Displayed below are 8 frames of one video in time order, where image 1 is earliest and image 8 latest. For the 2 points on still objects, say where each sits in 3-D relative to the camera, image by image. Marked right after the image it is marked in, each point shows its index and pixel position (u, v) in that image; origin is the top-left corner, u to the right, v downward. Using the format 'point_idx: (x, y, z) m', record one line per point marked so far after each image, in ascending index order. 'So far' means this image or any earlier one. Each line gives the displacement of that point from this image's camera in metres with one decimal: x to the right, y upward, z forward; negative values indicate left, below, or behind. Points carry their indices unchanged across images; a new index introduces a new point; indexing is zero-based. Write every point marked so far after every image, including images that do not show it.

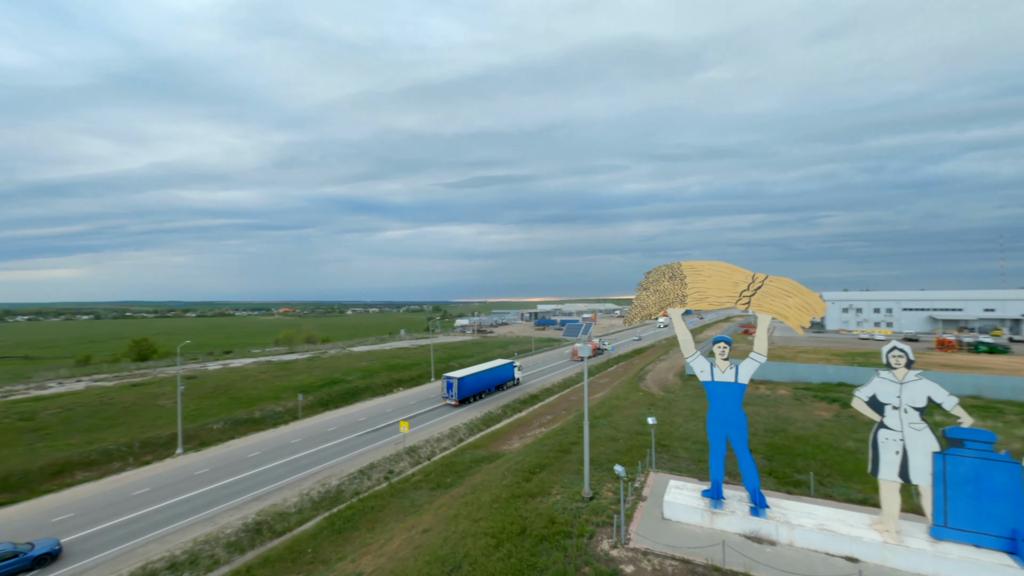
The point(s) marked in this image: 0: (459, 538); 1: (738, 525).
0: (-1.2, -6.2, +8.8) m
1: (+6.7, -7.6, +11.2) m
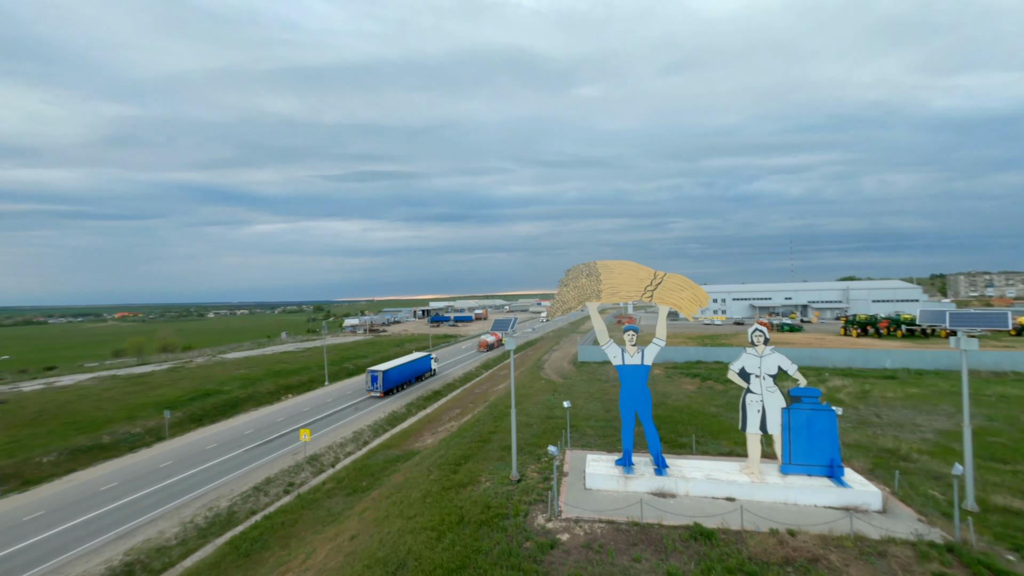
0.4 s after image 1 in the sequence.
0: (-2.6, -5.8, +8.3) m
1: (+4.5, -7.1, +12.6) m
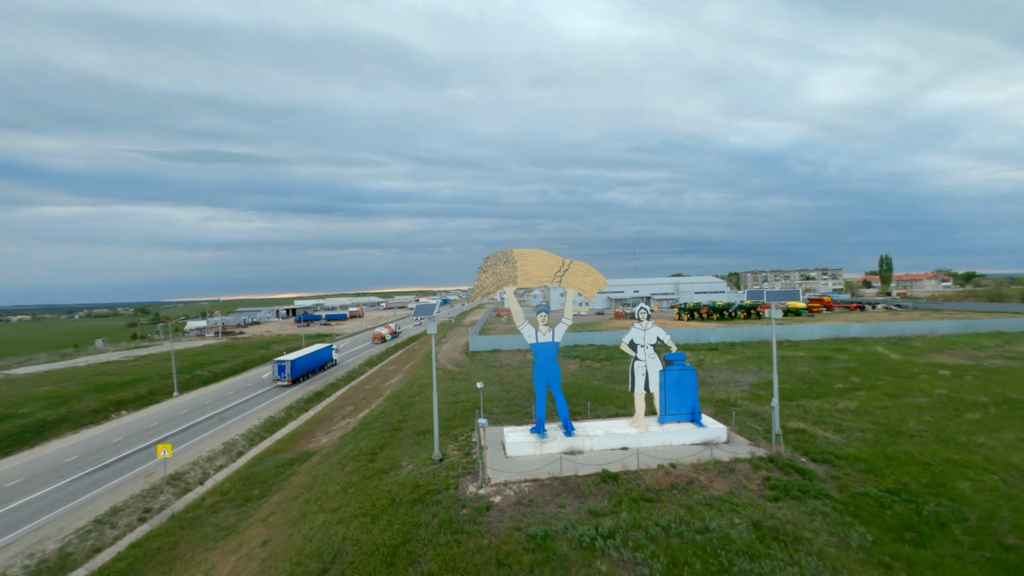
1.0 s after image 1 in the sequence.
0: (-4.0, -5.2, +7.7) m
1: (+1.7, -6.2, +13.8) m
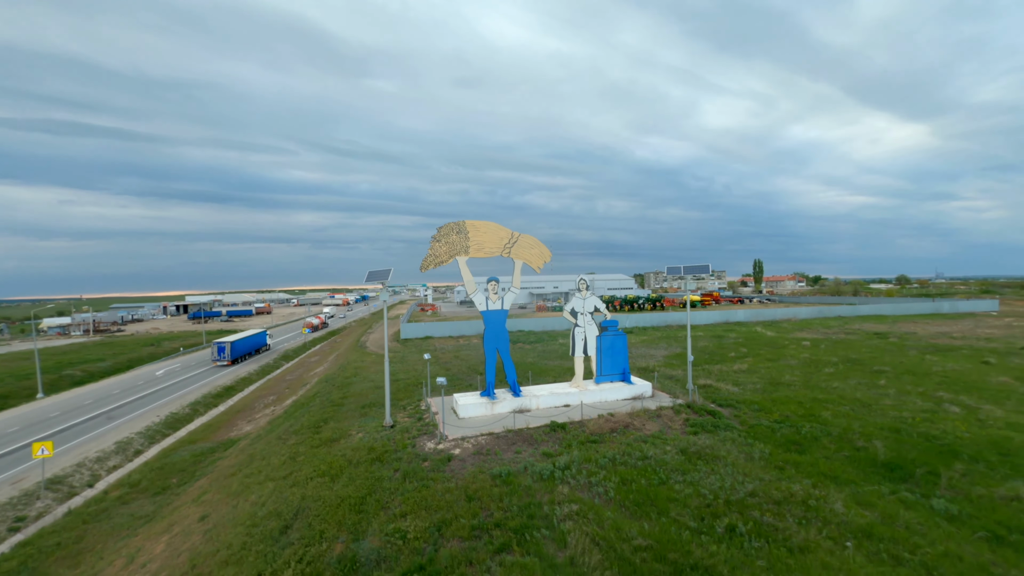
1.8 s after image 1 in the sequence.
0: (-4.8, -4.2, +7.3) m
1: (-0.2, -4.8, +14.3) m
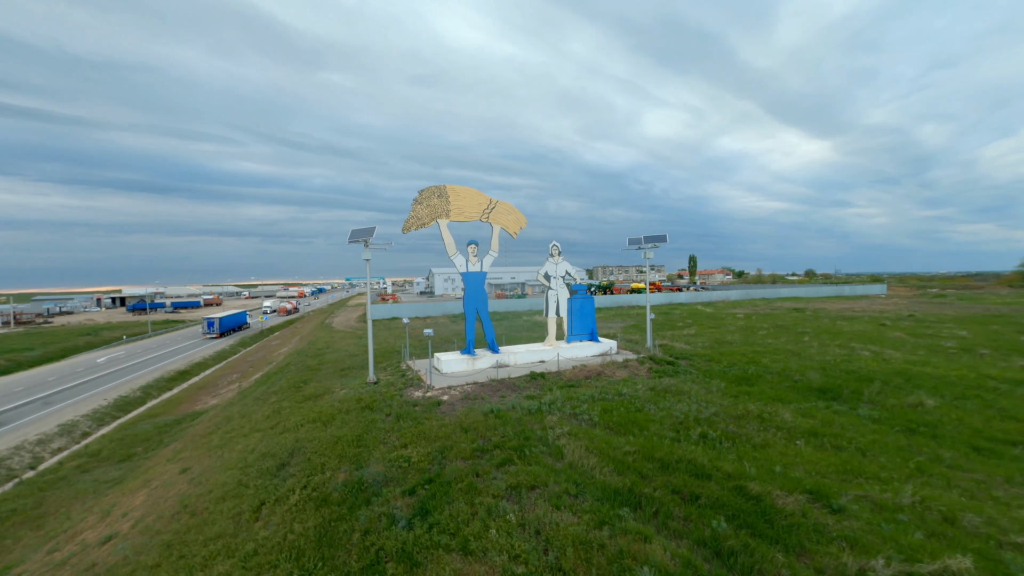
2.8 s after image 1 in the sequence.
0: (-5.0, -3.1, +7.1) m
1: (-1.2, -3.0, +14.6) m
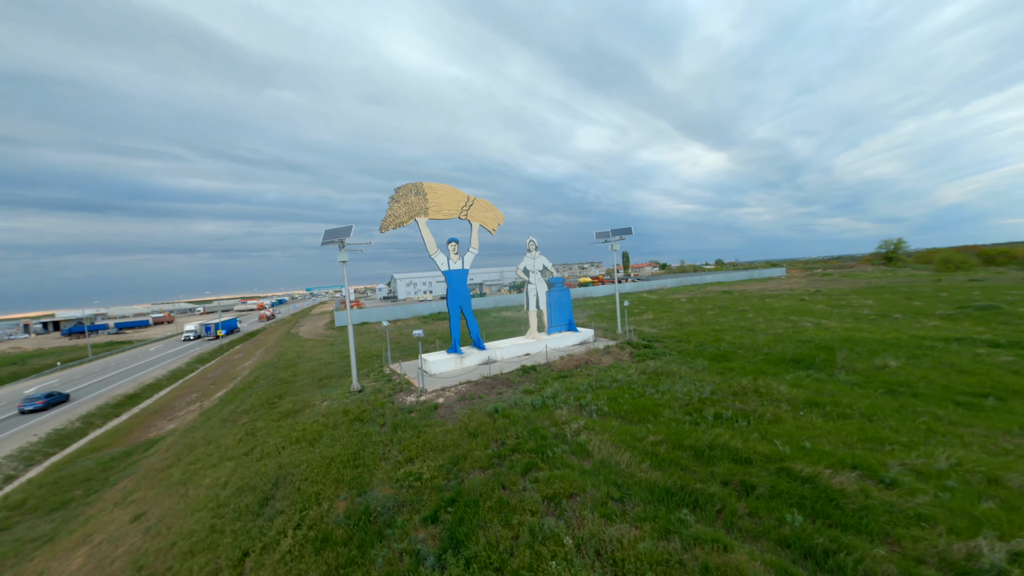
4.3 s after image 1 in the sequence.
0: (-4.8, -3.2, +6.2) m
1: (-1.8, -2.8, +14.0) m
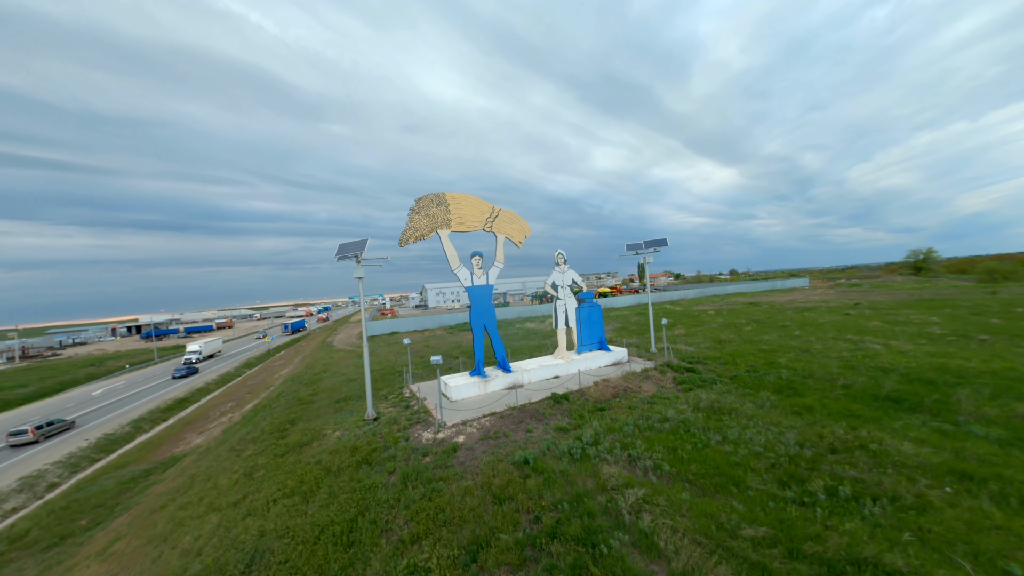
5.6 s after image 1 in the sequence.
0: (-4.2, -3.6, +5.2) m
1: (-0.6, -3.4, +12.8) m
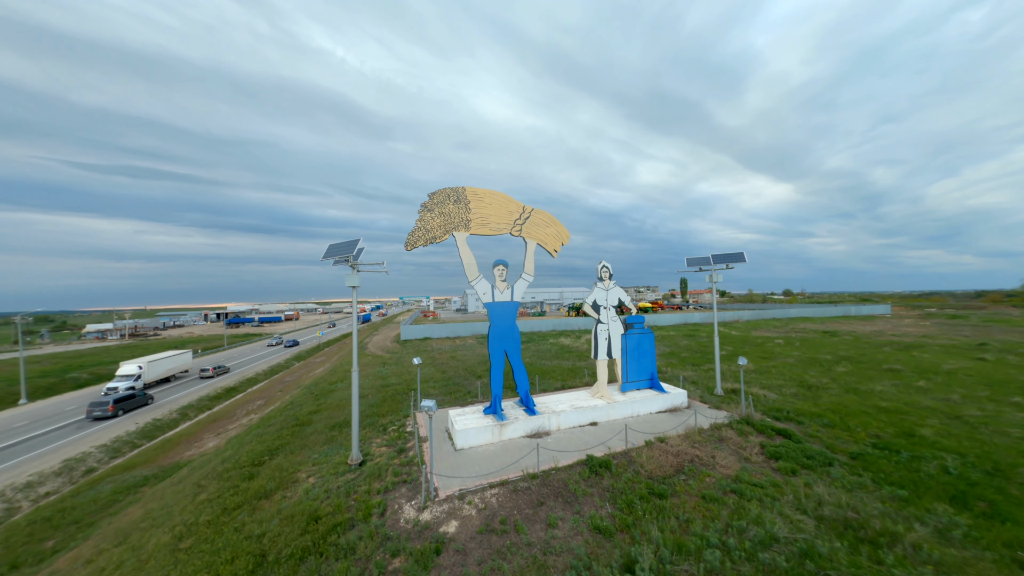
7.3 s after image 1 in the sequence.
0: (-4.3, -3.6, +3.3) m
1: (+0.5, -4.0, +10.2) m
